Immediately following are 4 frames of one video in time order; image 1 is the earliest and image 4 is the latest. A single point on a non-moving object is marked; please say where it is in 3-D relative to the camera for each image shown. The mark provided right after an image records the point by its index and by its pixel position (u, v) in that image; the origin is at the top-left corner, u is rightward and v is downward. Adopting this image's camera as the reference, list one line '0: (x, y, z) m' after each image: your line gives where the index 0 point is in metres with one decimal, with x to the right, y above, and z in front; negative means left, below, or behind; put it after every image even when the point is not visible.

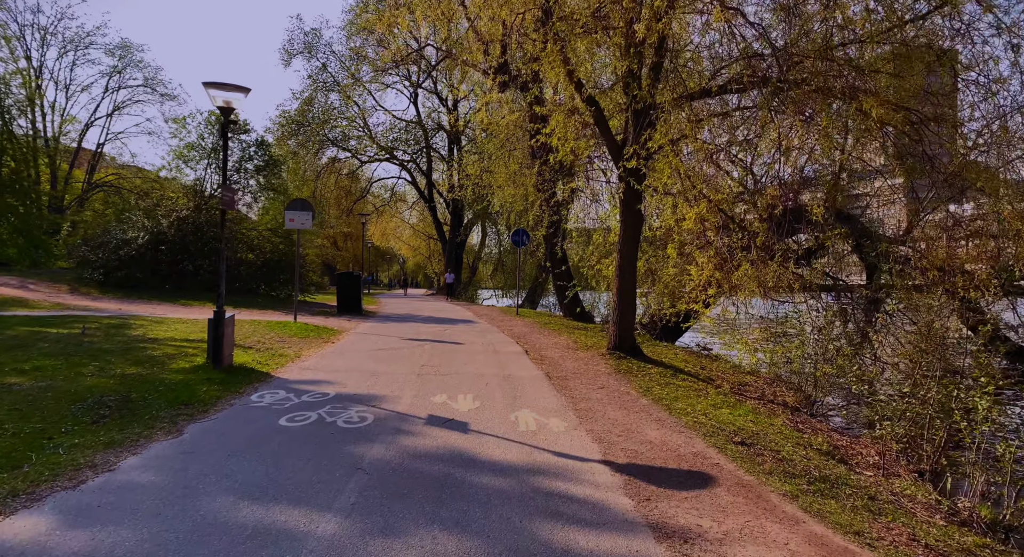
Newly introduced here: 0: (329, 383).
0: (-2.3, -1.4, +8.8) m
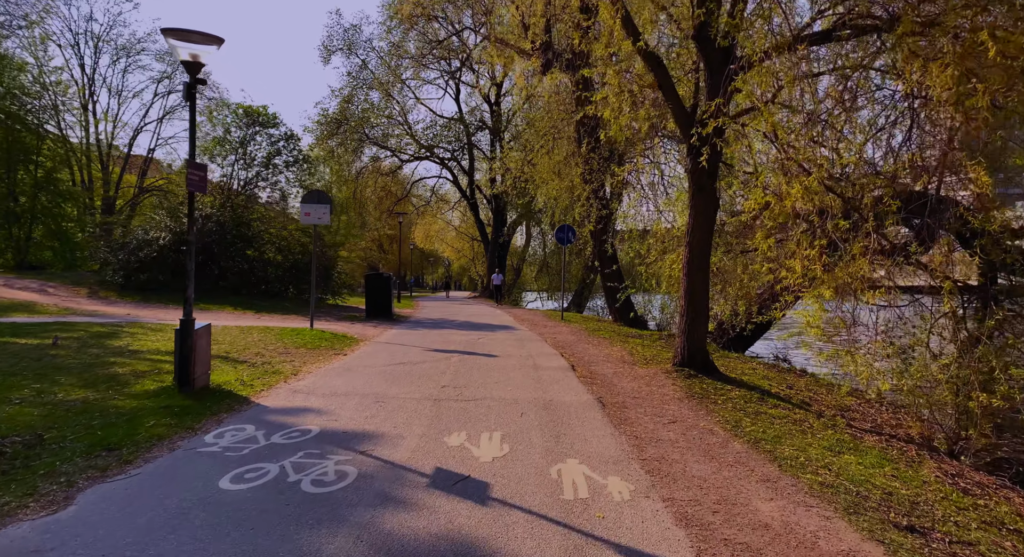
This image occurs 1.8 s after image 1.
0: (-1.9, -1.4, +6.8) m
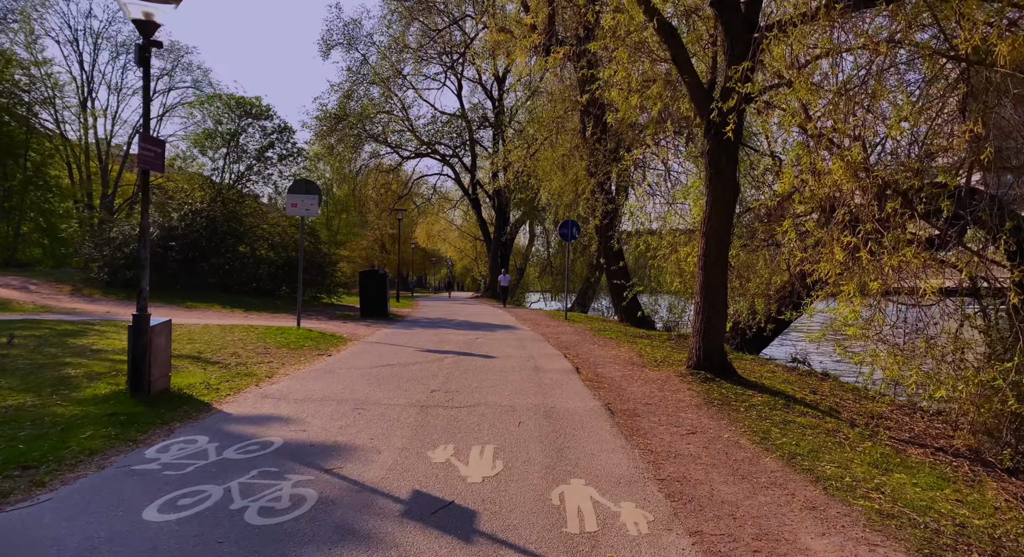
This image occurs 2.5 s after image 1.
0: (-1.9, -1.3, +5.9) m
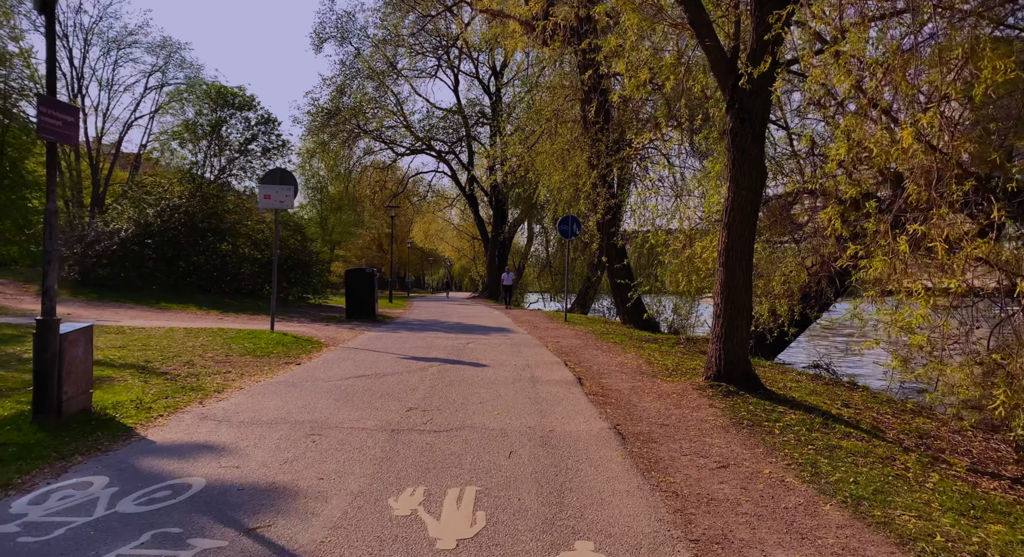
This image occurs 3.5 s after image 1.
0: (-2.0, -1.2, +4.7) m
